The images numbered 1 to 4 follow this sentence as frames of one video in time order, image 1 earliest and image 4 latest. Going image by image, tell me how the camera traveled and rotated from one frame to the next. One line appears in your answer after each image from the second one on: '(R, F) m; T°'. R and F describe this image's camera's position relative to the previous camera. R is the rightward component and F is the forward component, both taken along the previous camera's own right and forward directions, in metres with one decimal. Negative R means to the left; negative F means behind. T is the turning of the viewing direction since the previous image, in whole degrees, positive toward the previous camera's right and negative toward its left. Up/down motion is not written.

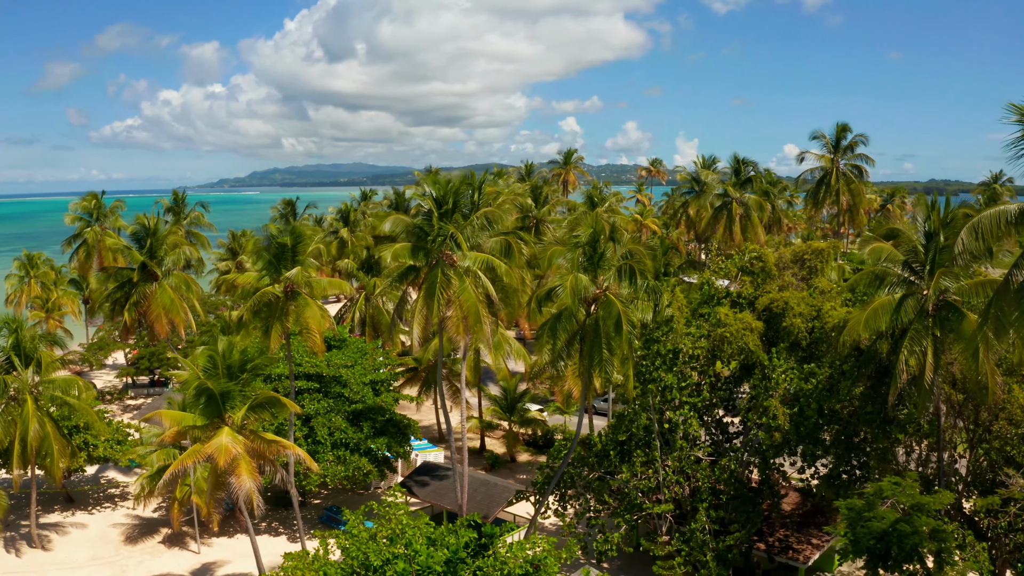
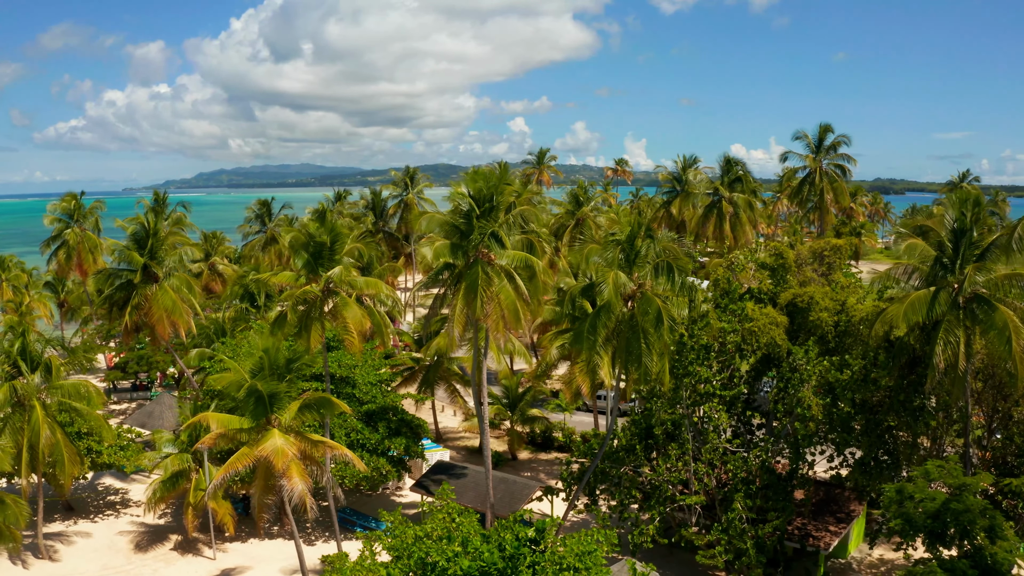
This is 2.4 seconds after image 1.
(-1.8, -0.1) m; +3°
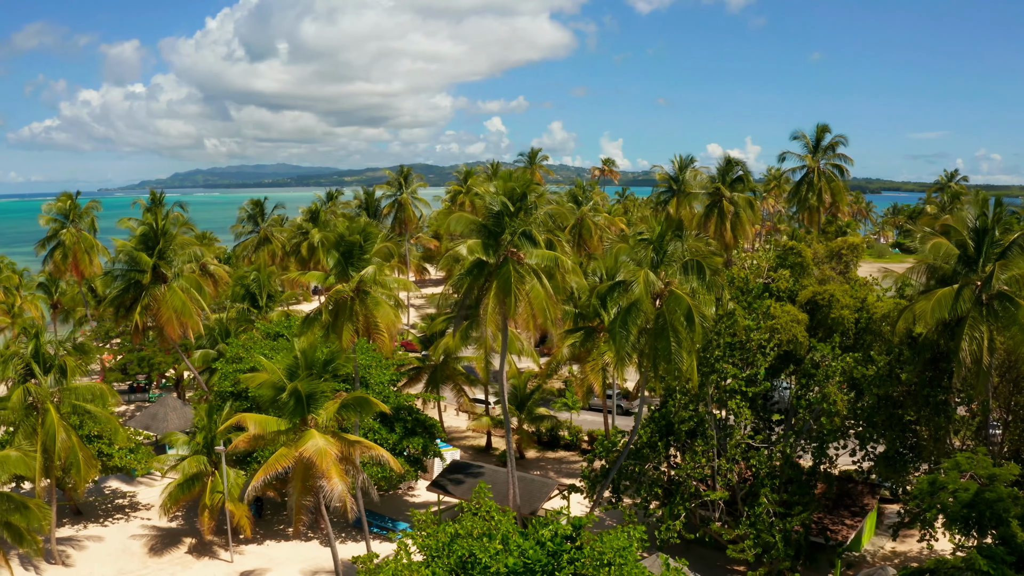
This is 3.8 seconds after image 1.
(-1.1, -0.1) m; +1°
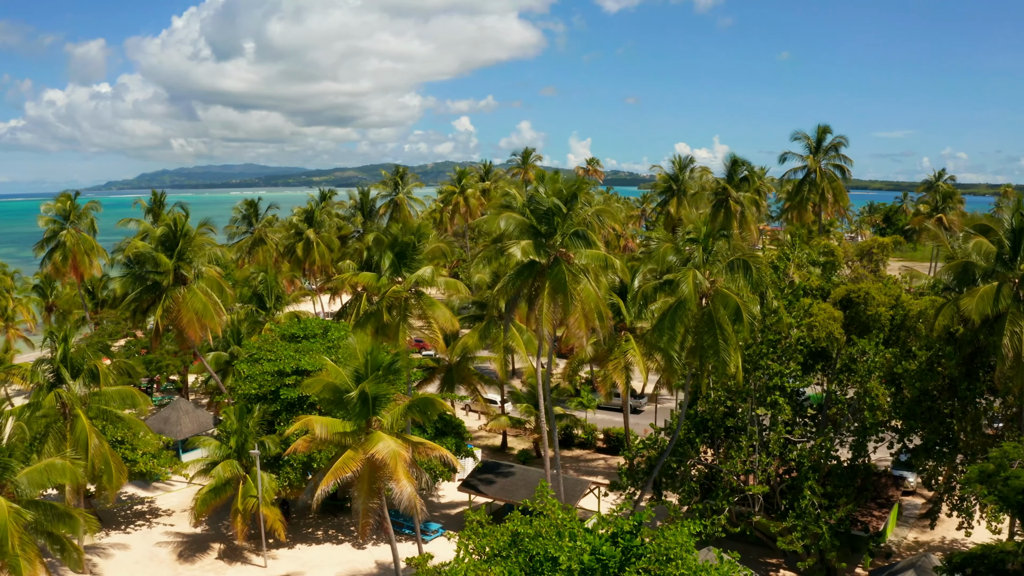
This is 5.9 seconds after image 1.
(-1.8, -0.1) m; +2°
